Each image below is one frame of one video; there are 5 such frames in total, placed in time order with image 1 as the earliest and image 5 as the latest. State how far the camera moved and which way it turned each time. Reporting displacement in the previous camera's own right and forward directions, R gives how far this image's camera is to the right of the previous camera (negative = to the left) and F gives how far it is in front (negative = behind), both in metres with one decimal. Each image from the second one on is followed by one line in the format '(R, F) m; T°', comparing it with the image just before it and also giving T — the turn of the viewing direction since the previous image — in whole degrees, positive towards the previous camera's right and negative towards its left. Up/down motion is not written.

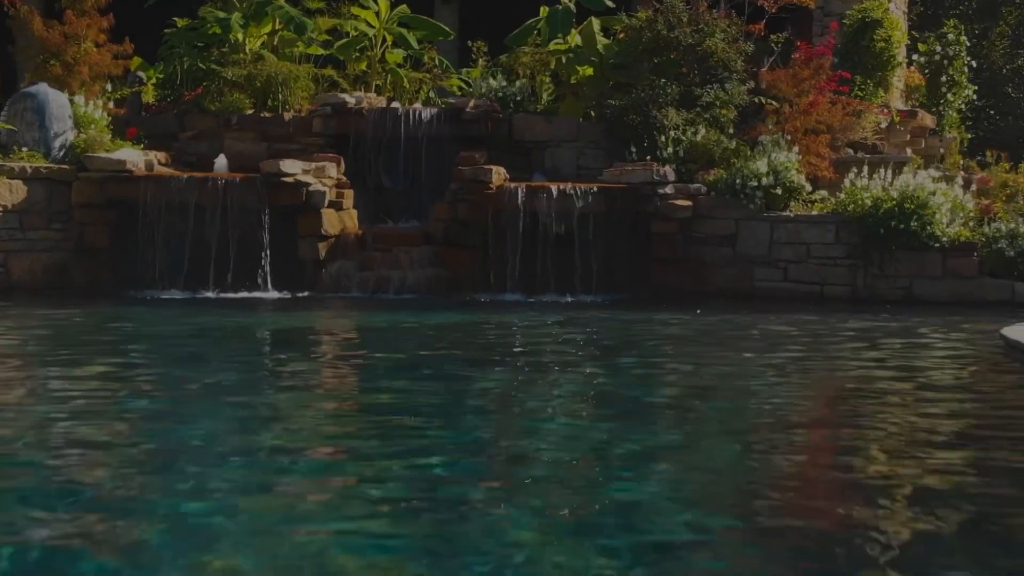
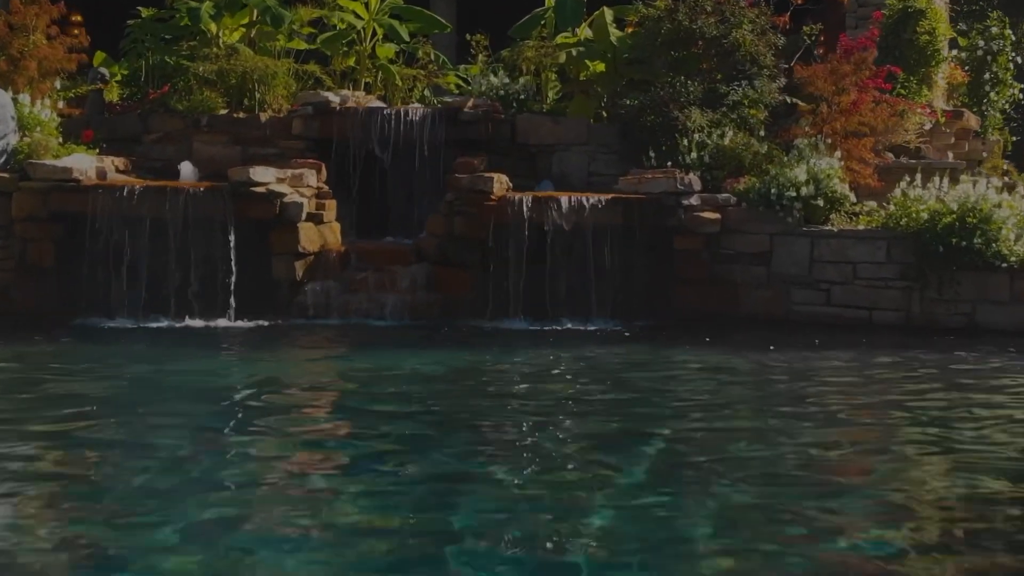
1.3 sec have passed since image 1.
(0.0, +1.4) m; 0°
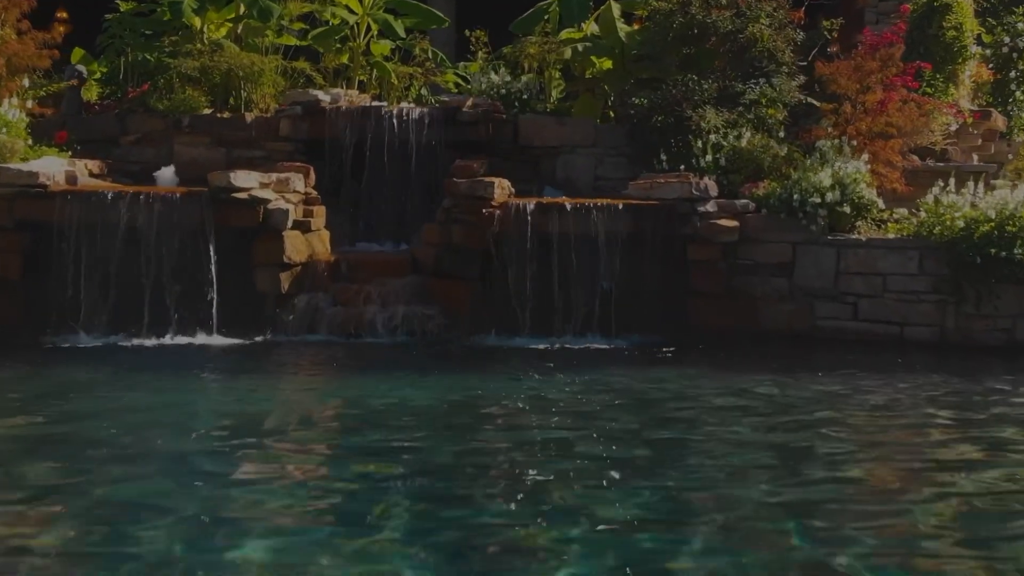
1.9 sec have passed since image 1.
(0.0, +0.7) m; 0°
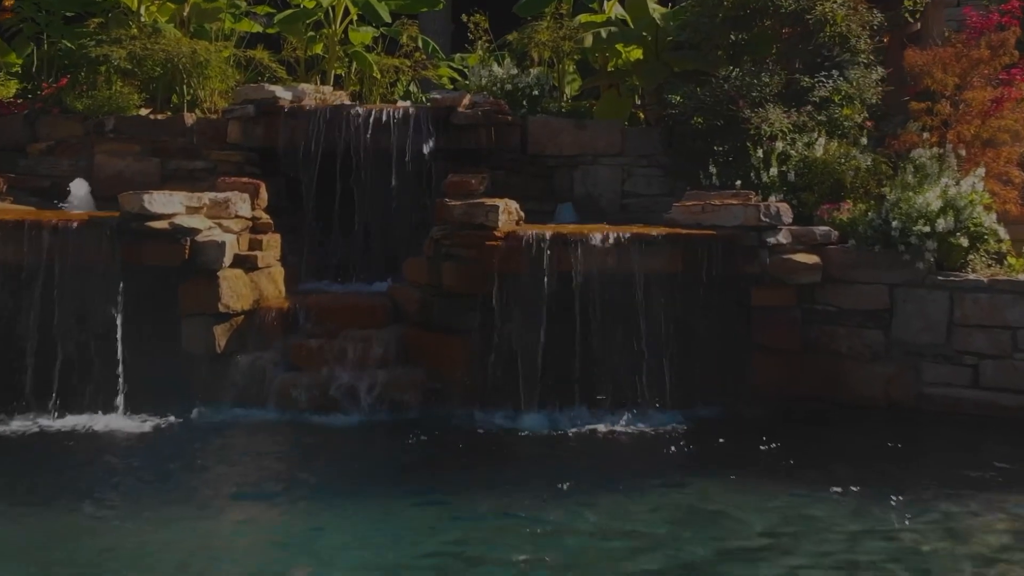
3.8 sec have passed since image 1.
(-0.1, +2.2) m; 0°
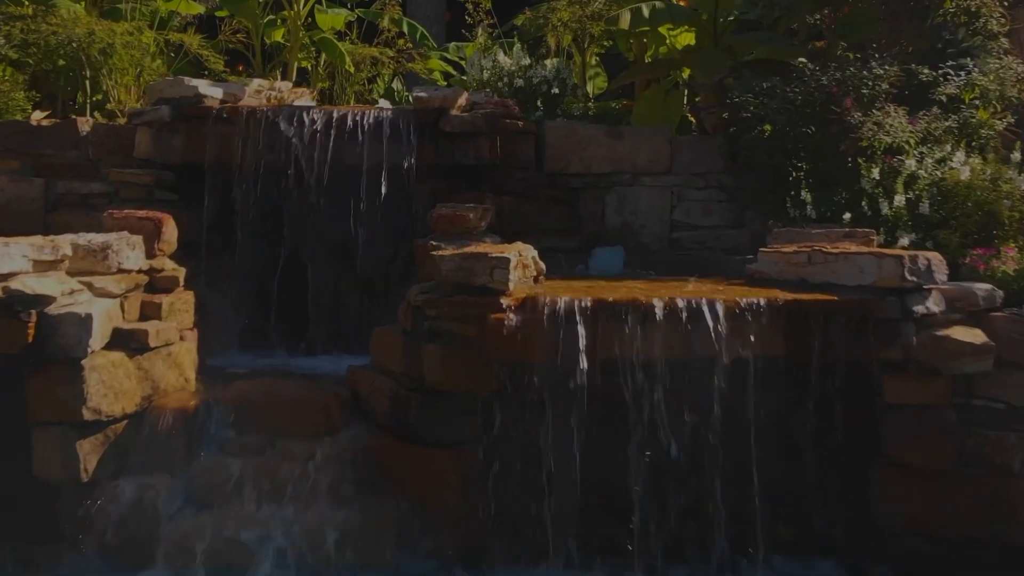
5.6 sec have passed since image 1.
(-0.1, +2.3) m; 0°
